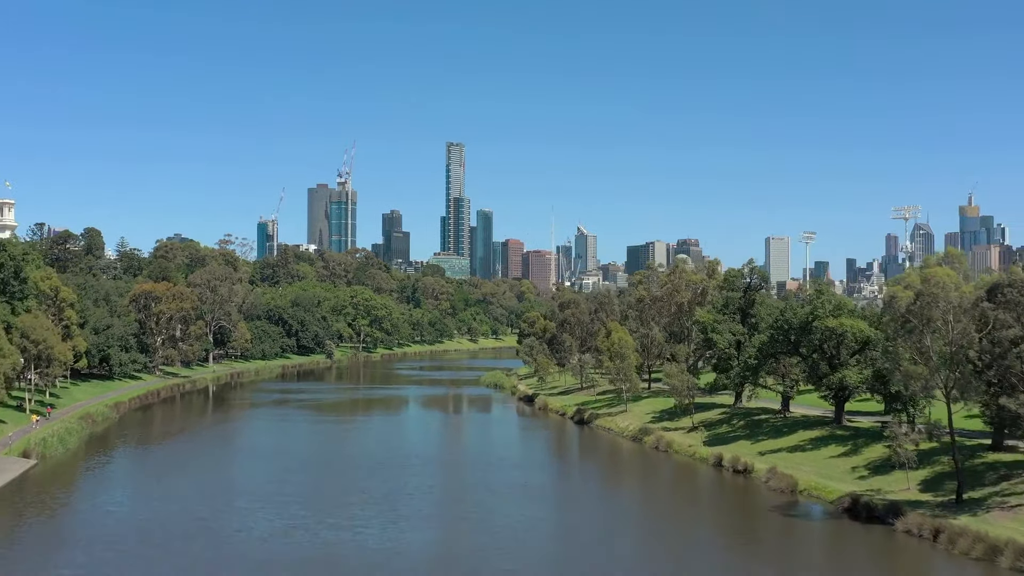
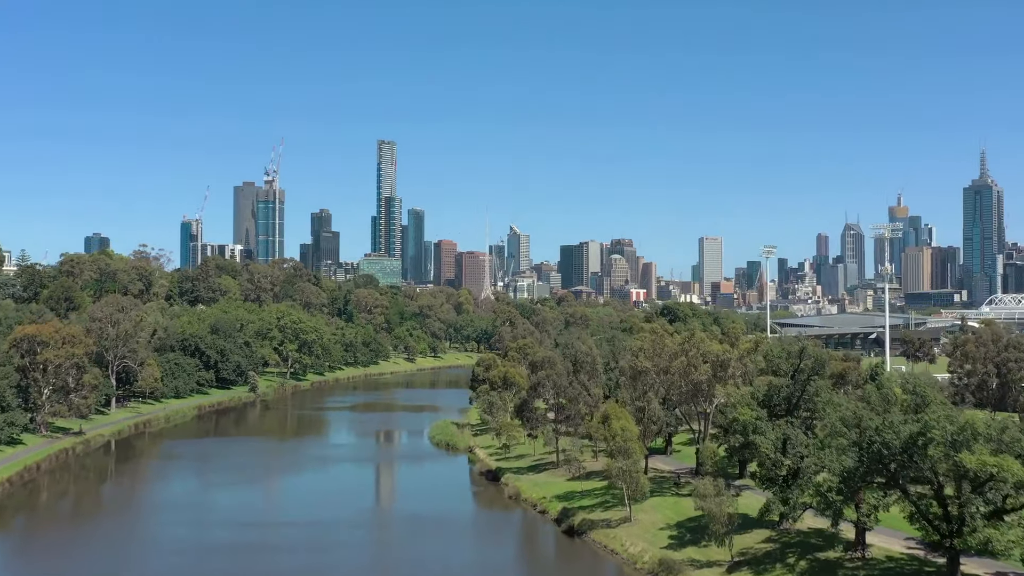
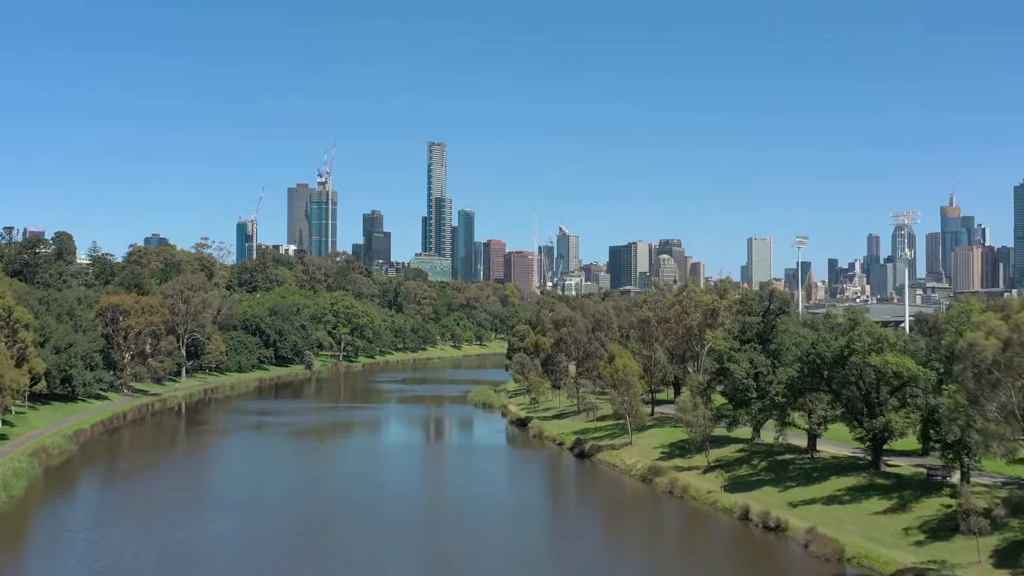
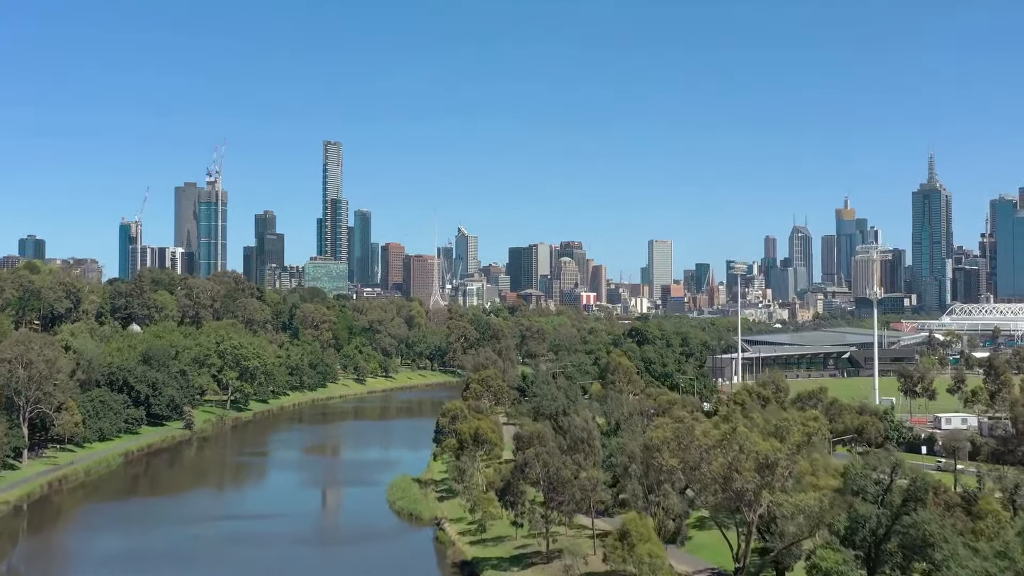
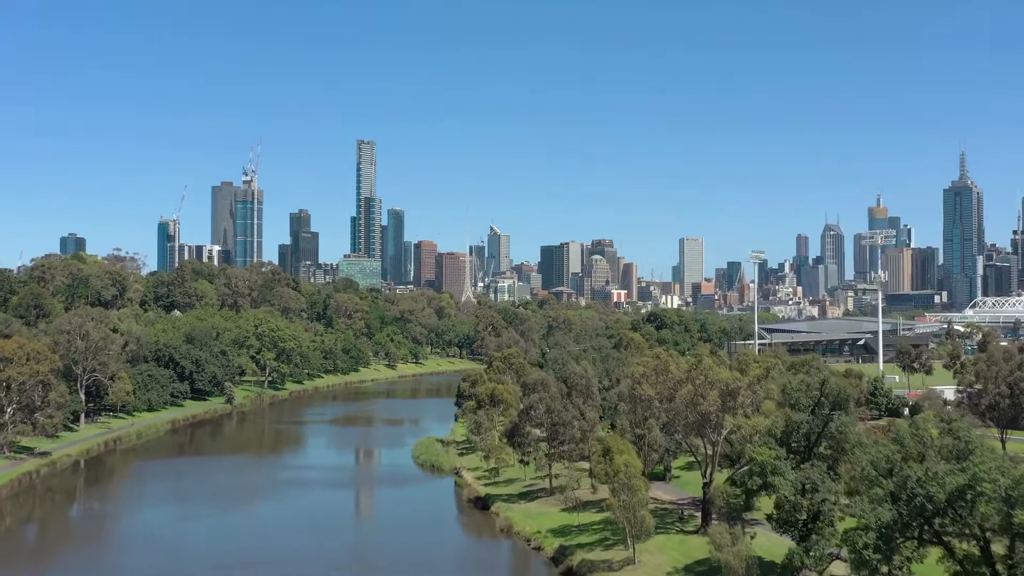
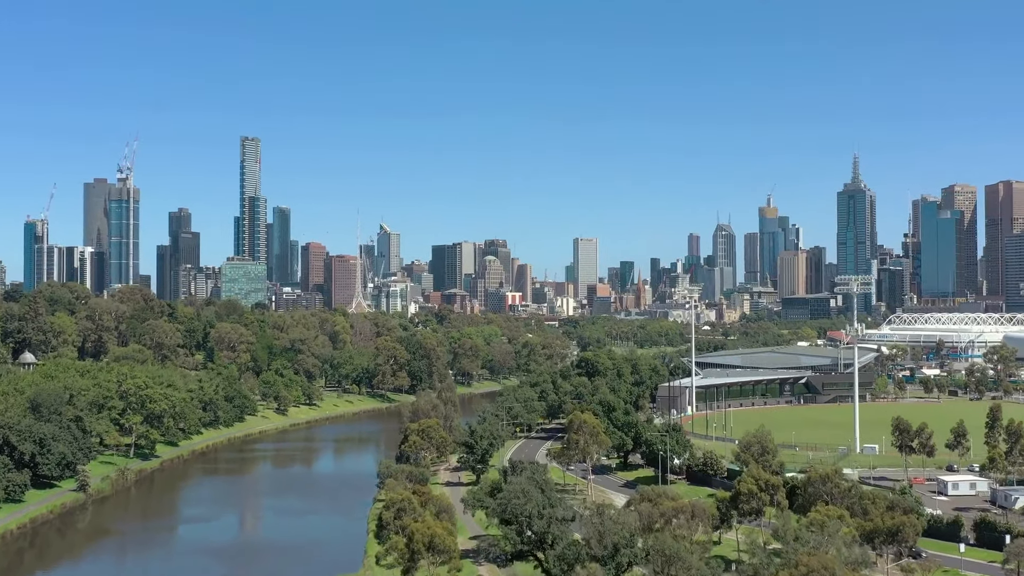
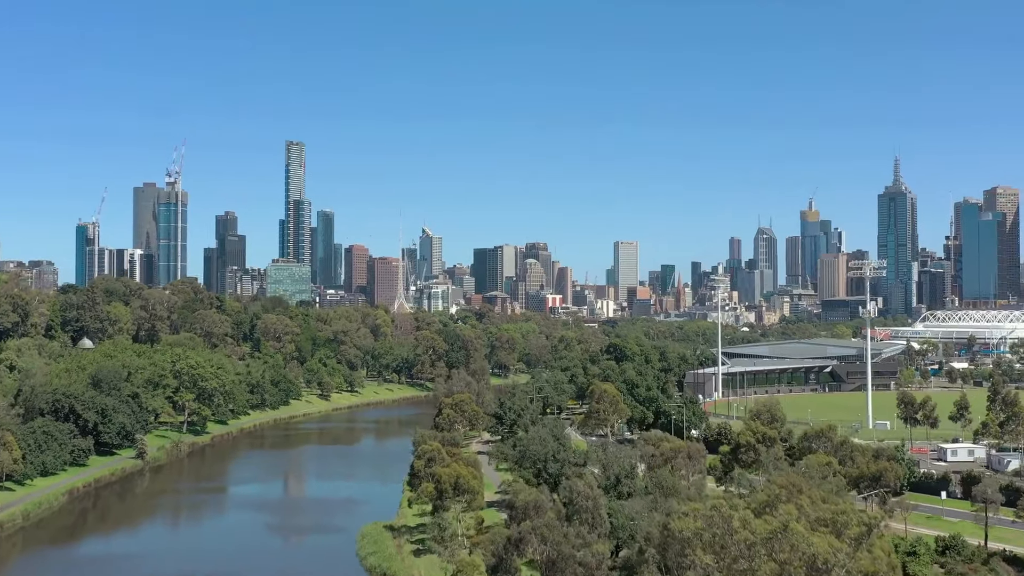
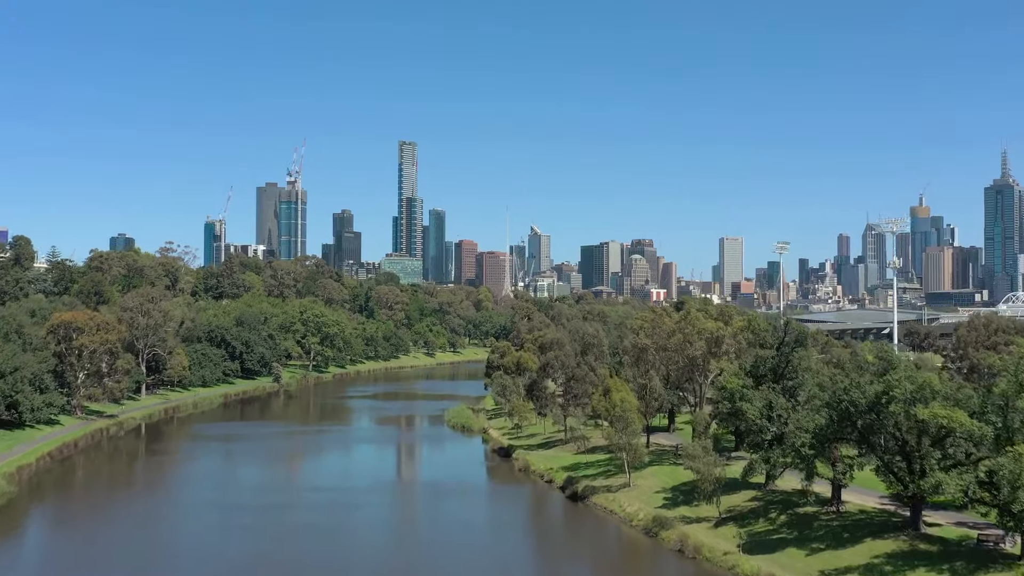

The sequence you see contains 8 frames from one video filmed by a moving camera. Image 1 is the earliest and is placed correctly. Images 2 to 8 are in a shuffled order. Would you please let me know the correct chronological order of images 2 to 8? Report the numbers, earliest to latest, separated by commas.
3, 8, 2, 5, 4, 7, 6
